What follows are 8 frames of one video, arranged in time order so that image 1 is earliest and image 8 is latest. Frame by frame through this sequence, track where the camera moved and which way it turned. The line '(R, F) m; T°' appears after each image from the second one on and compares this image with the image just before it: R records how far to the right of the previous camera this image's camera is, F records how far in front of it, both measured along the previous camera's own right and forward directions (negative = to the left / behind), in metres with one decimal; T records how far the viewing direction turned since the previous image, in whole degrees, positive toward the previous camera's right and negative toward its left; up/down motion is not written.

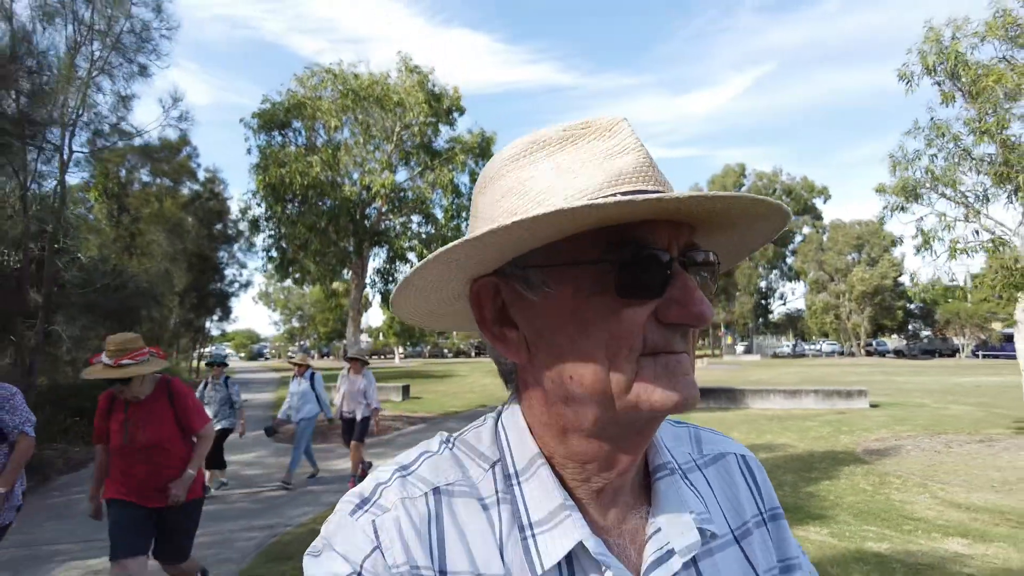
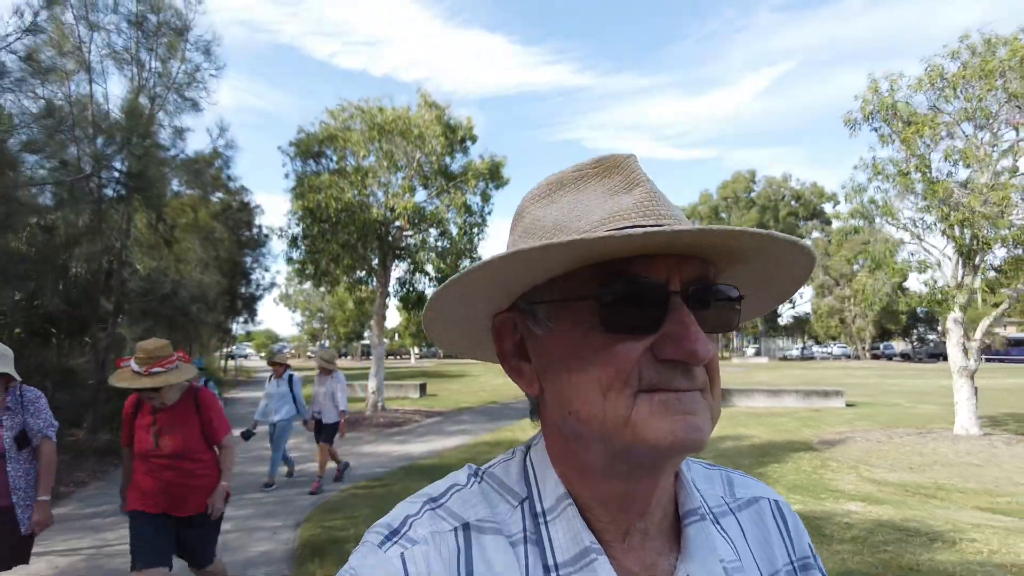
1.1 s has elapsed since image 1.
(+0.2, -1.4) m; -1°
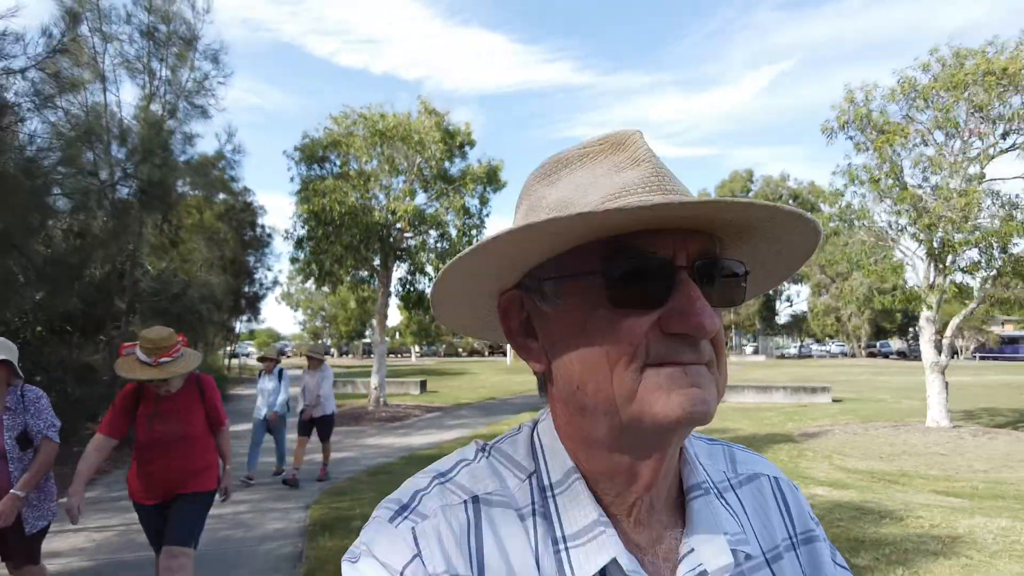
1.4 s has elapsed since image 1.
(+0.1, -0.5) m; 0°
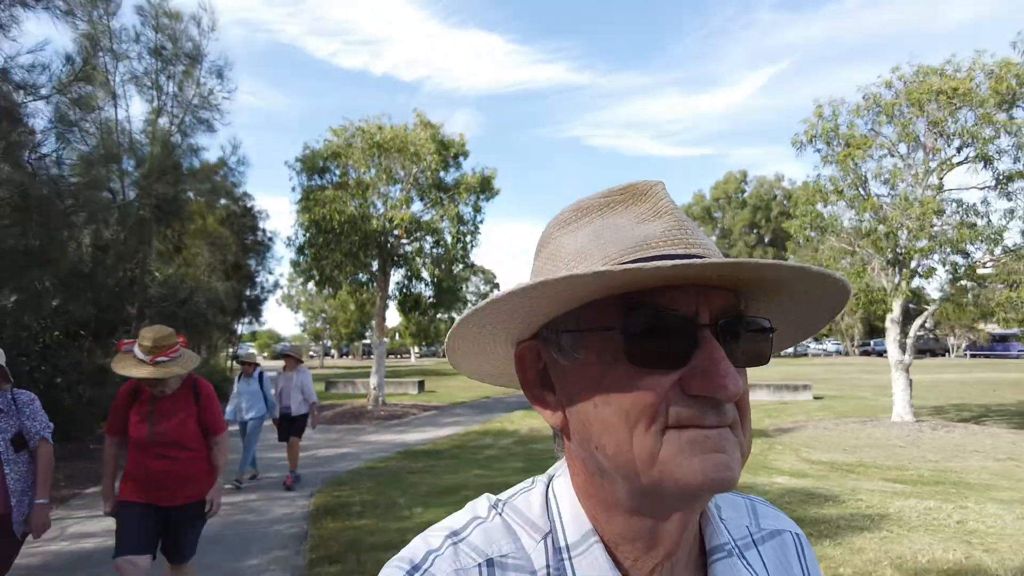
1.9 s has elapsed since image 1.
(+0.2, -0.6) m; 0°
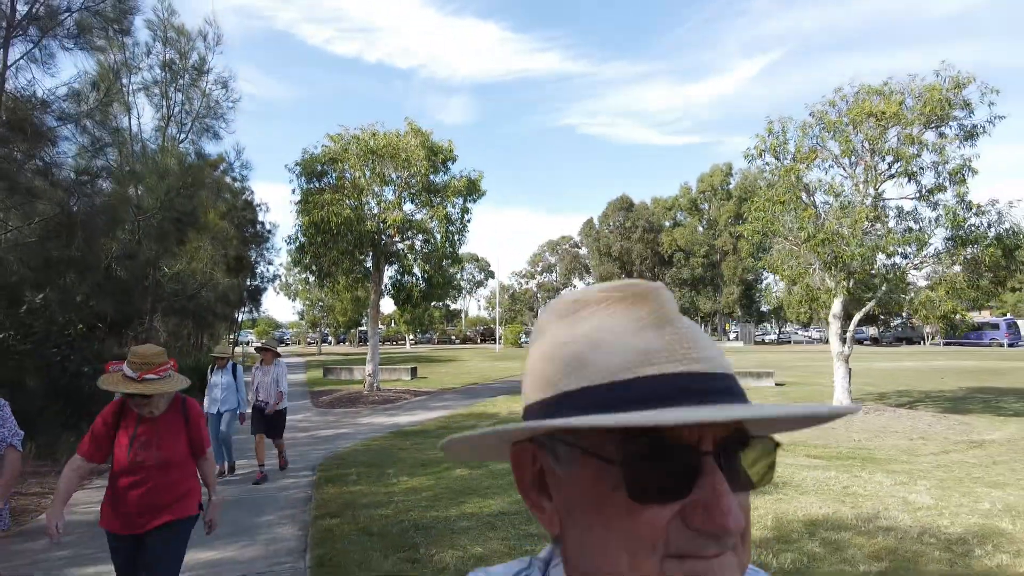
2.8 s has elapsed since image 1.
(+0.2, -1.1) m; 0°
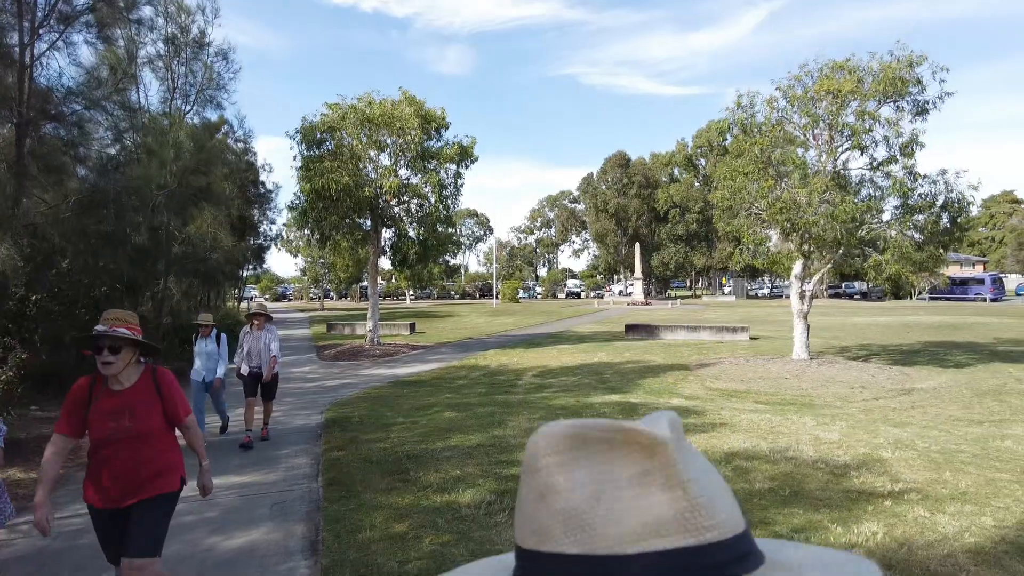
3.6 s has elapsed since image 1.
(+0.3, -1.0) m; 0°
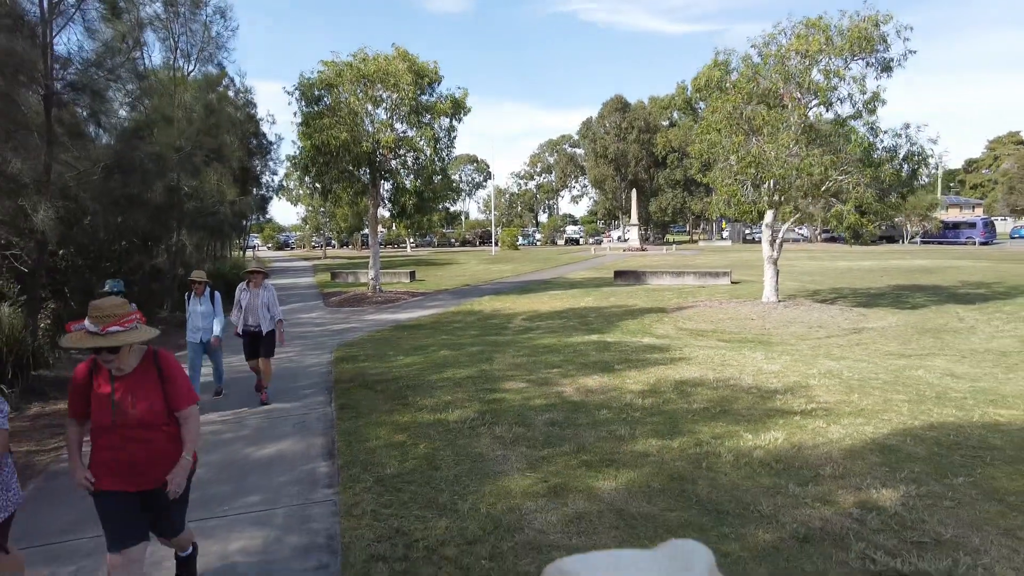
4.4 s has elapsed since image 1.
(+0.2, -1.0) m; 0°
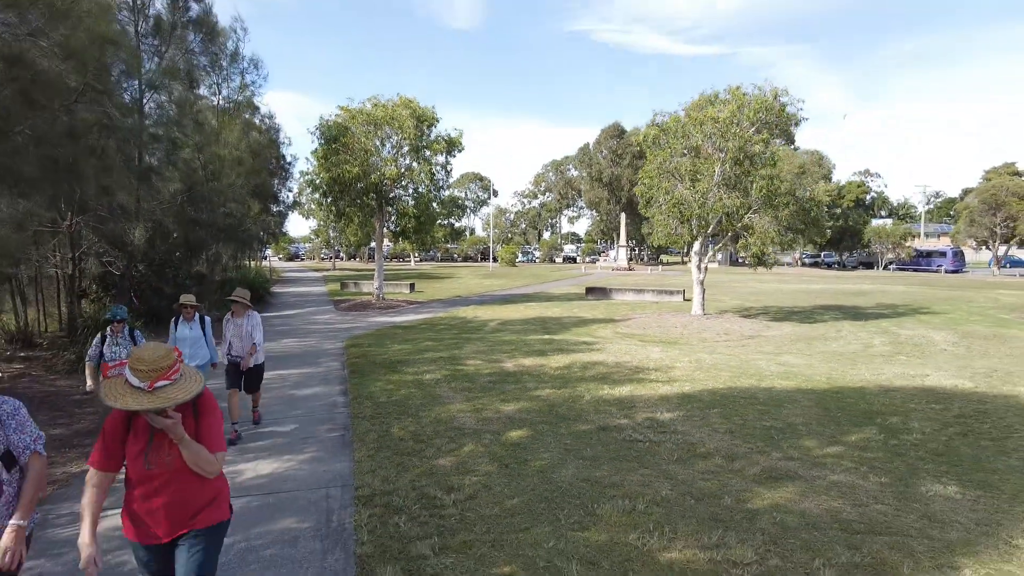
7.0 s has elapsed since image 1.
(+0.8, -3.1) m; -1°
